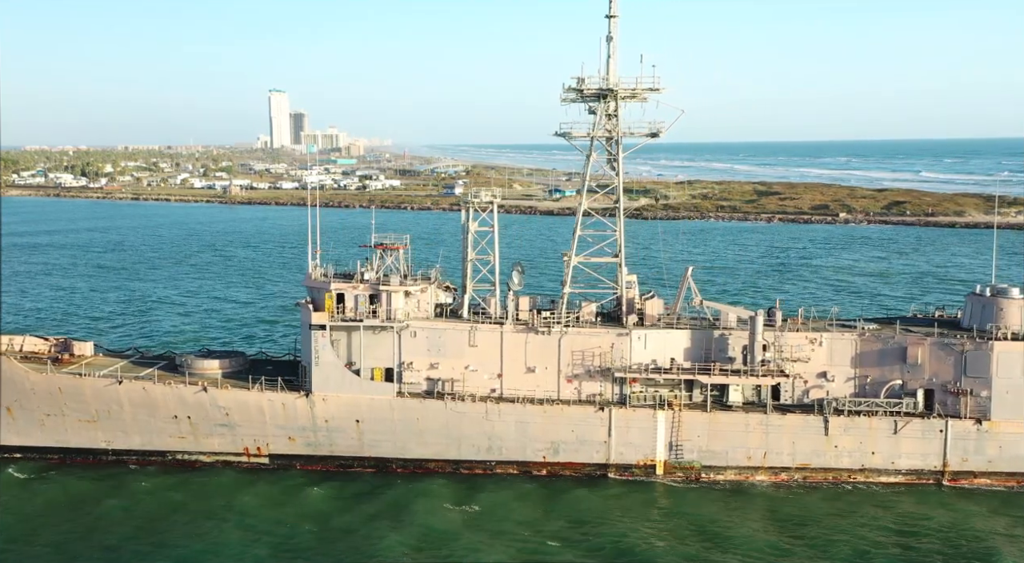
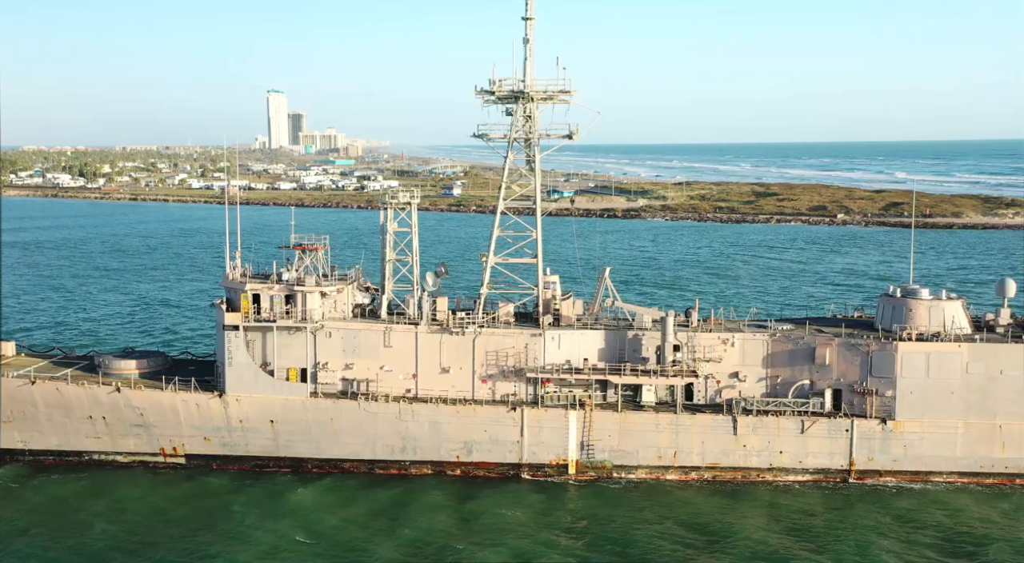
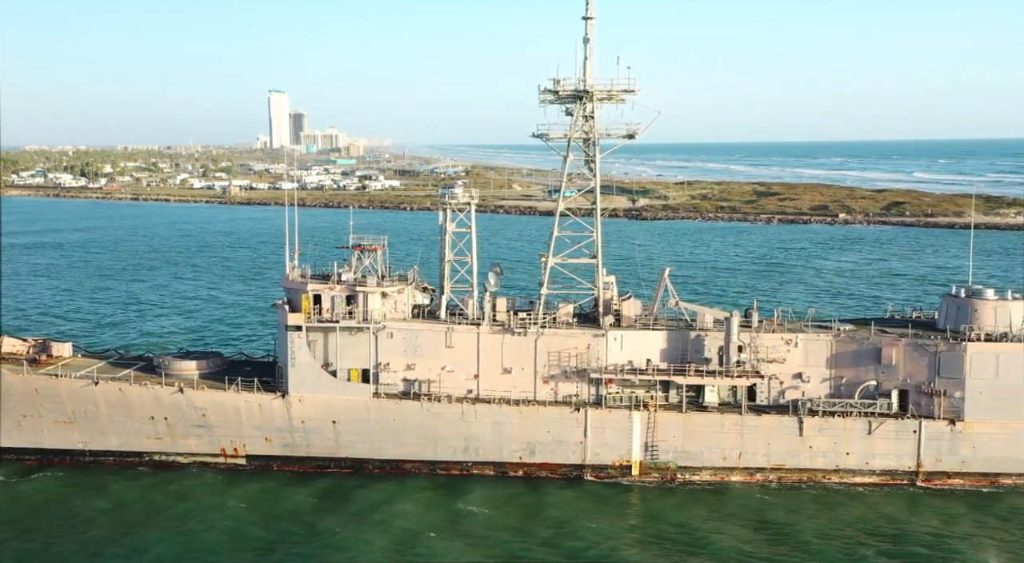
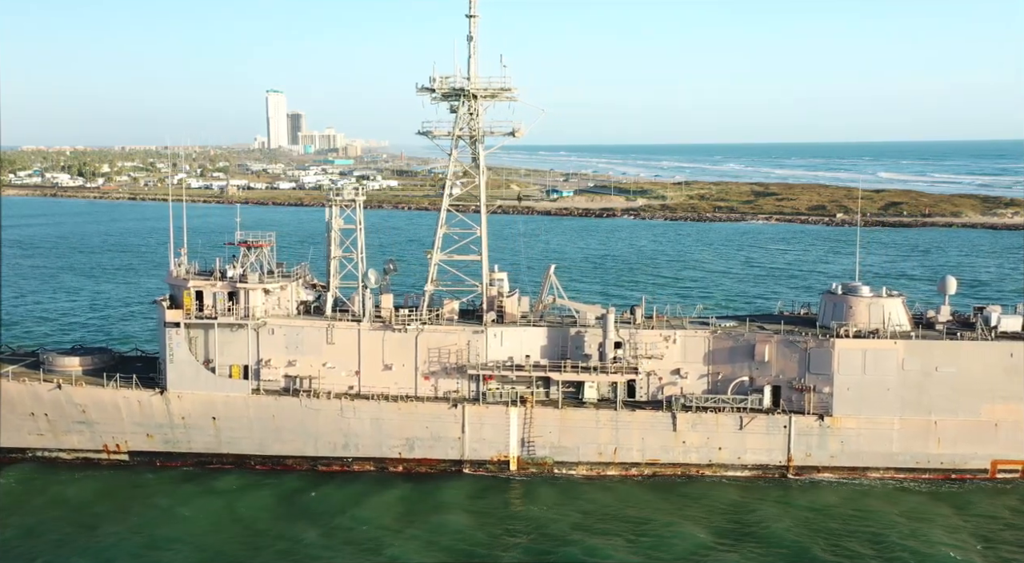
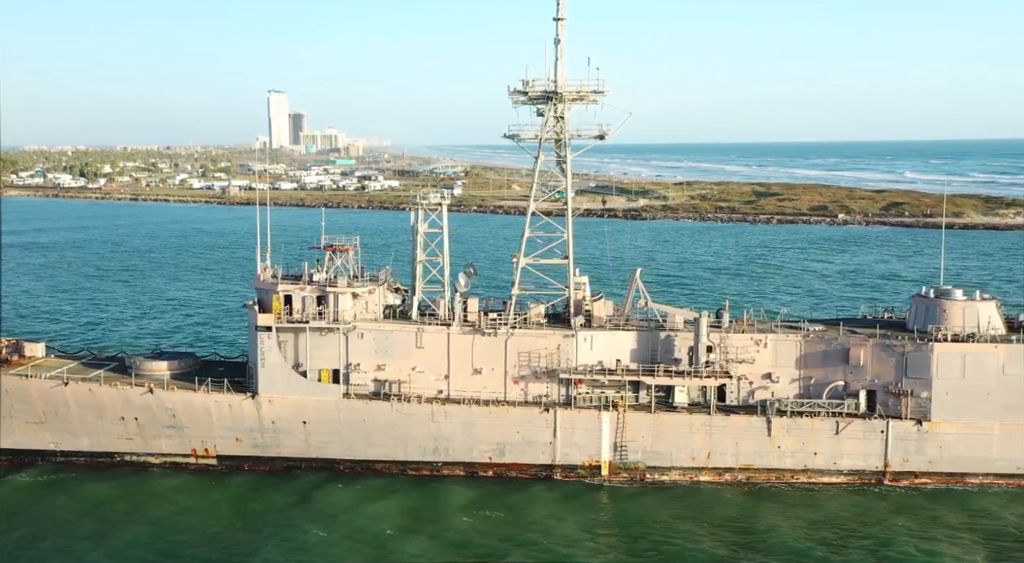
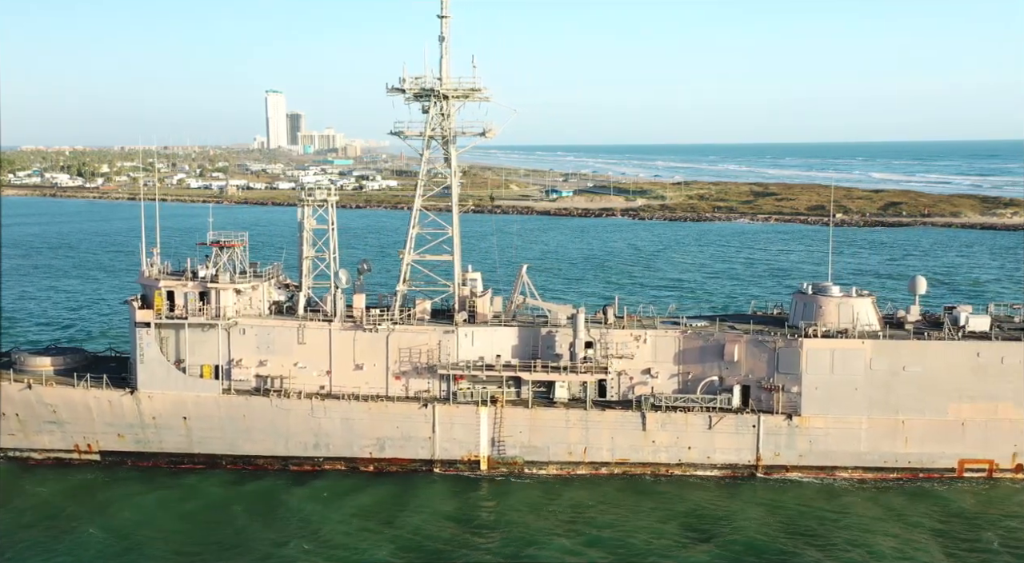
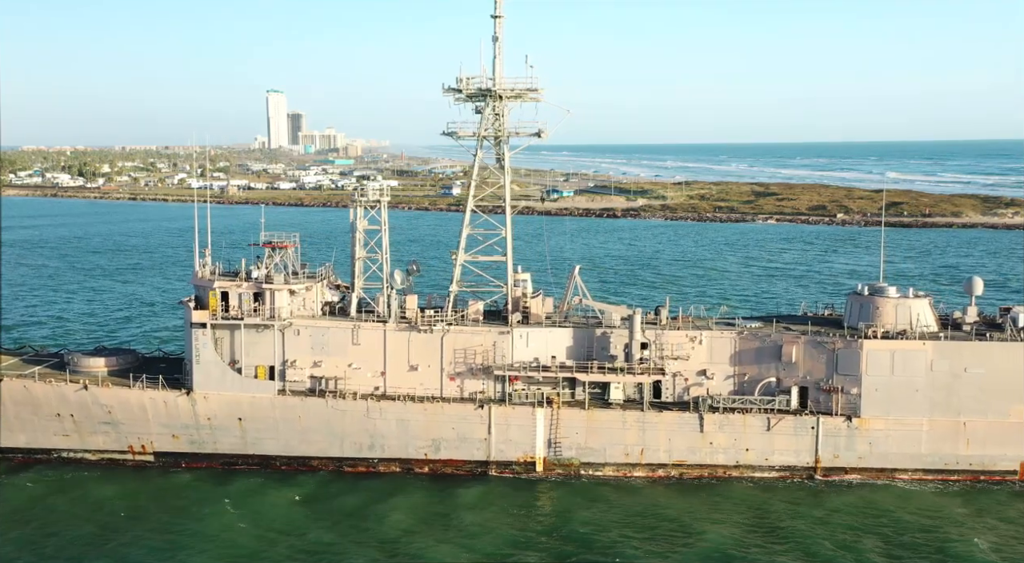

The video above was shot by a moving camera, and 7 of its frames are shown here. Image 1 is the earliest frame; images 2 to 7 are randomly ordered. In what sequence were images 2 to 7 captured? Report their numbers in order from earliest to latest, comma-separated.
3, 5, 2, 7, 4, 6
